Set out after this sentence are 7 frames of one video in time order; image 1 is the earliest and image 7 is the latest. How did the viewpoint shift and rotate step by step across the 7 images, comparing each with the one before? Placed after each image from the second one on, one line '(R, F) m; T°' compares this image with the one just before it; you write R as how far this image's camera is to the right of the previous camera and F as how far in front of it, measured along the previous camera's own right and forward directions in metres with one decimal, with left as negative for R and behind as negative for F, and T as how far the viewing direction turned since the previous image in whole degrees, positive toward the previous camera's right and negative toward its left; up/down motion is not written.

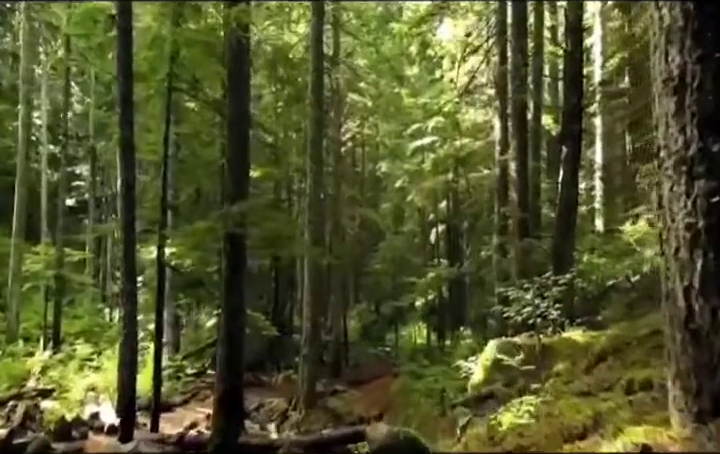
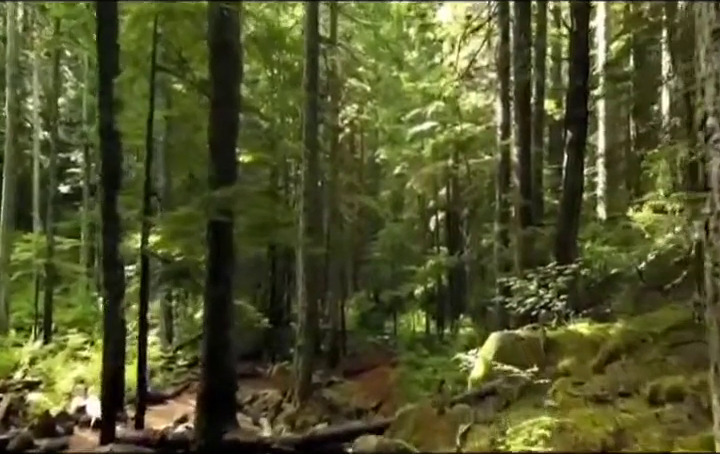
(+0.1, +0.5) m; 0°
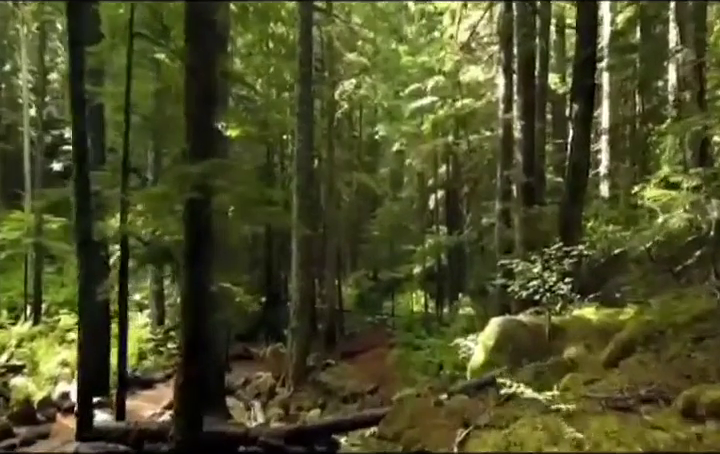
(+0.1, +0.6) m; 0°
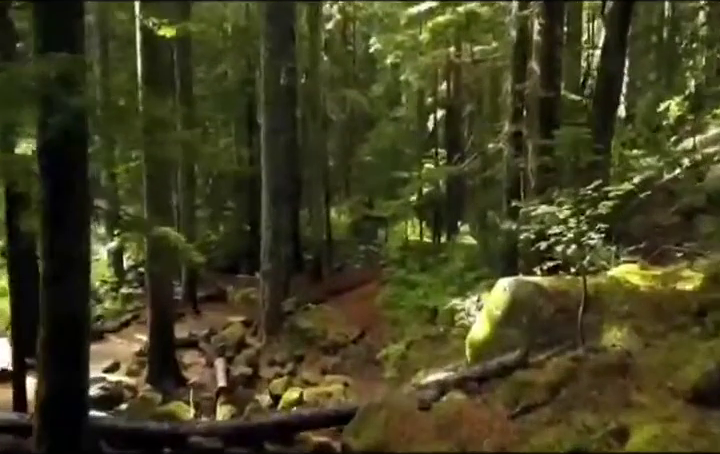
(+0.4, +2.3) m; 0°
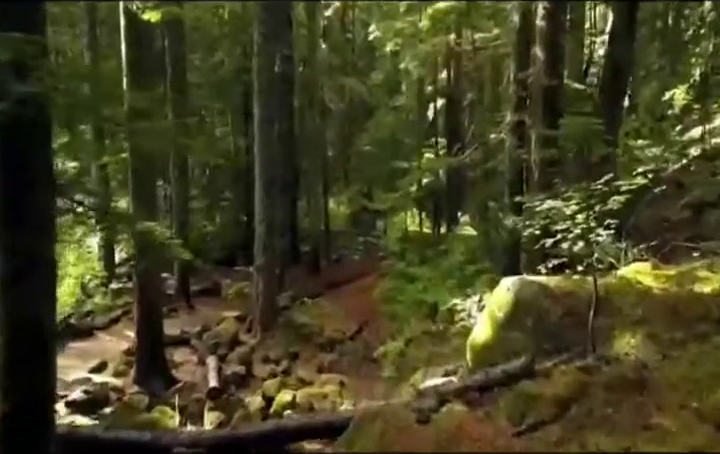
(+0.1, +0.4) m; 0°
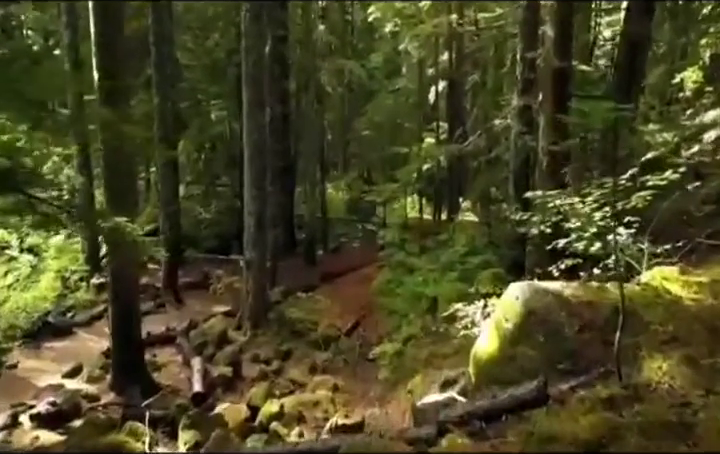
(+0.1, +0.7) m; 0°
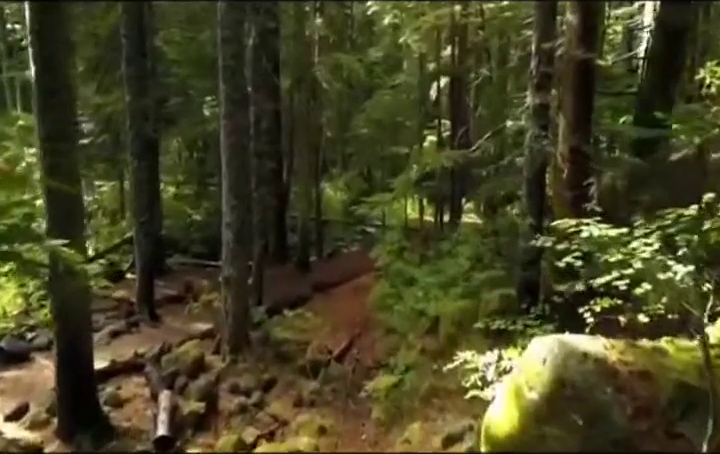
(+0.2, +1.3) m; 0°
